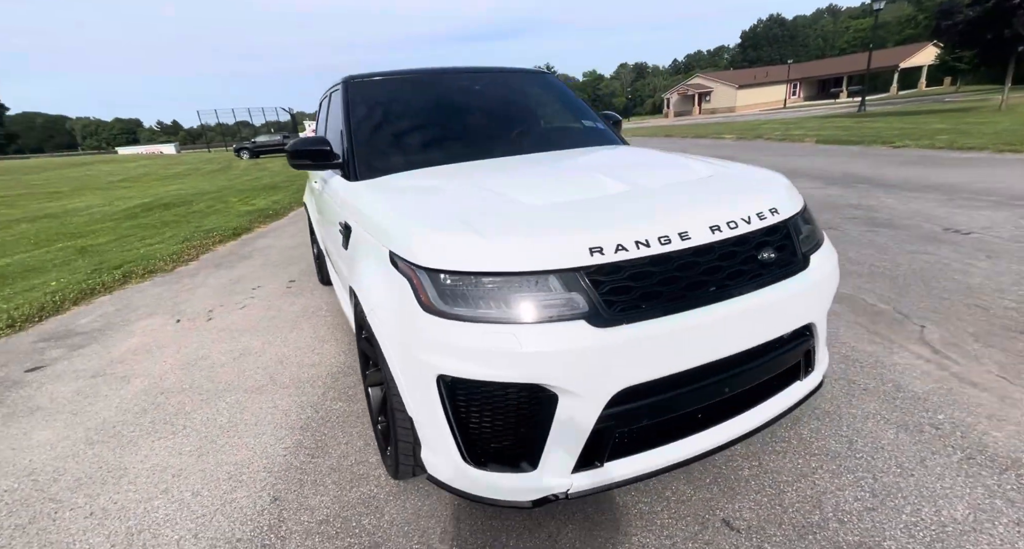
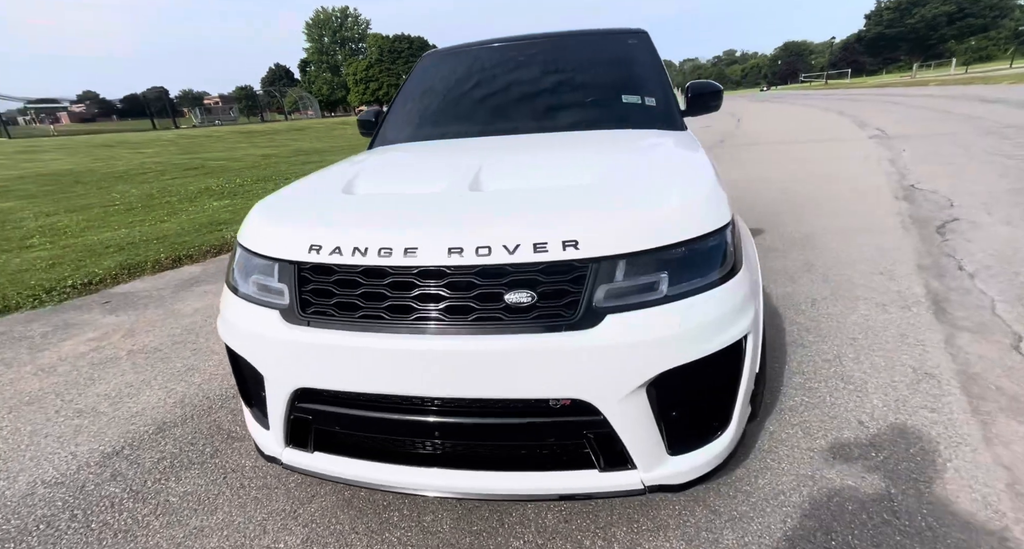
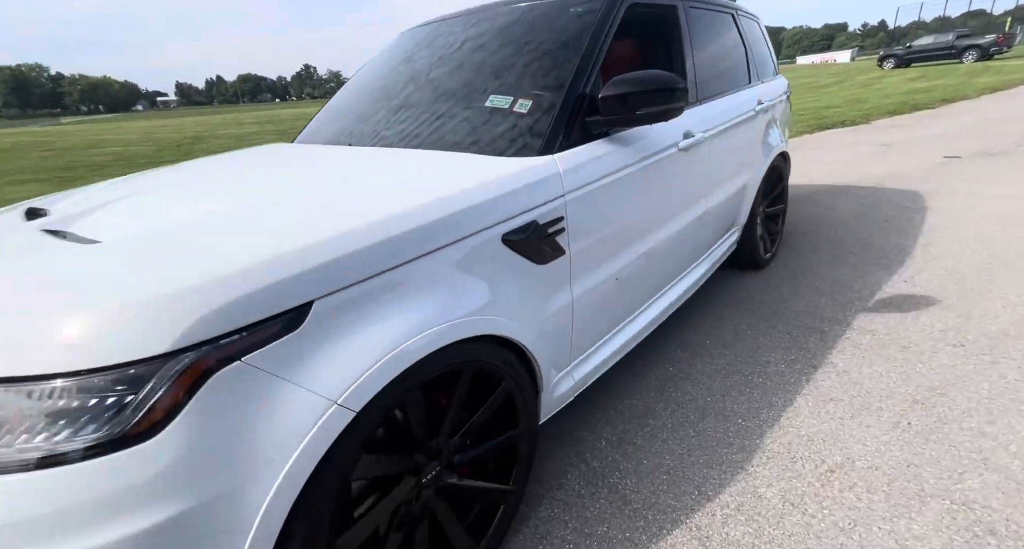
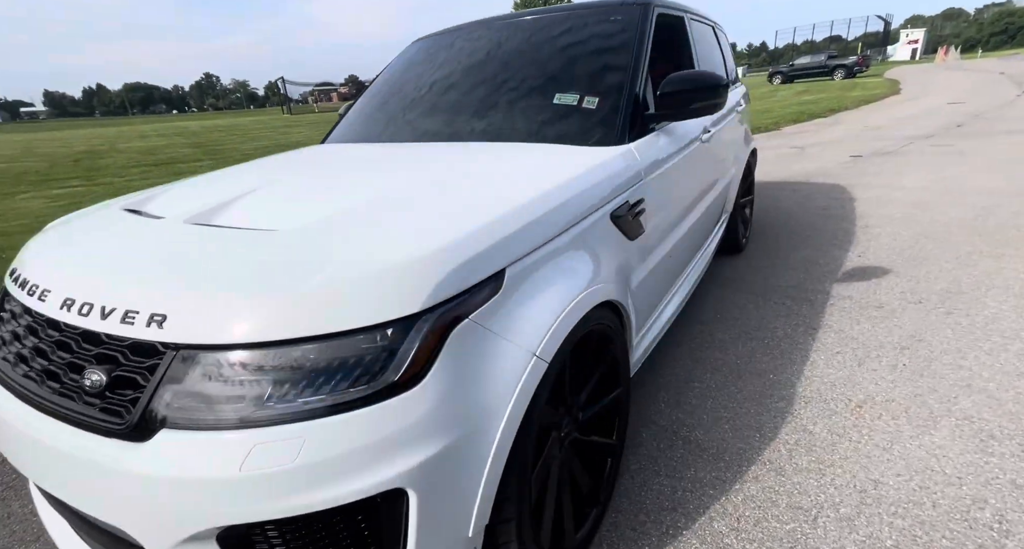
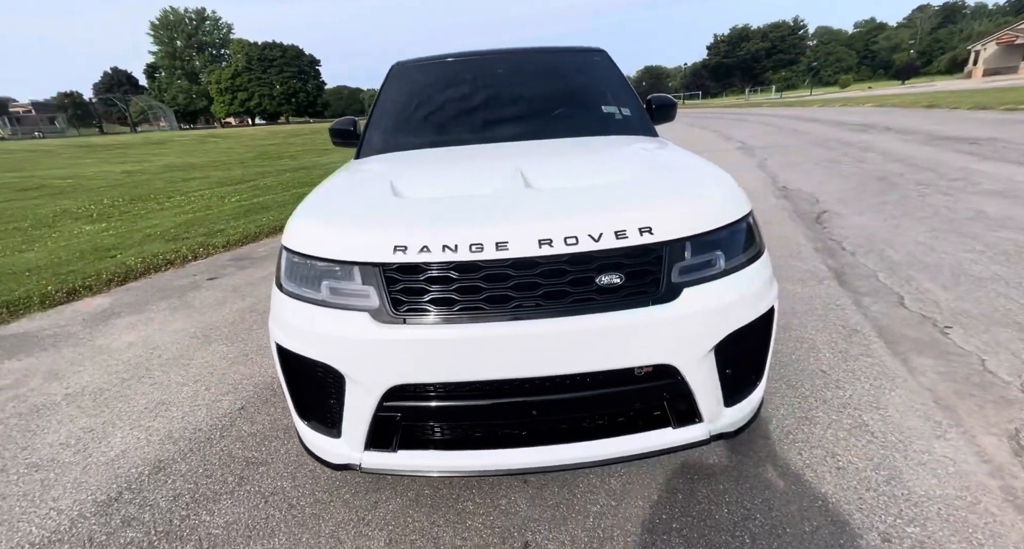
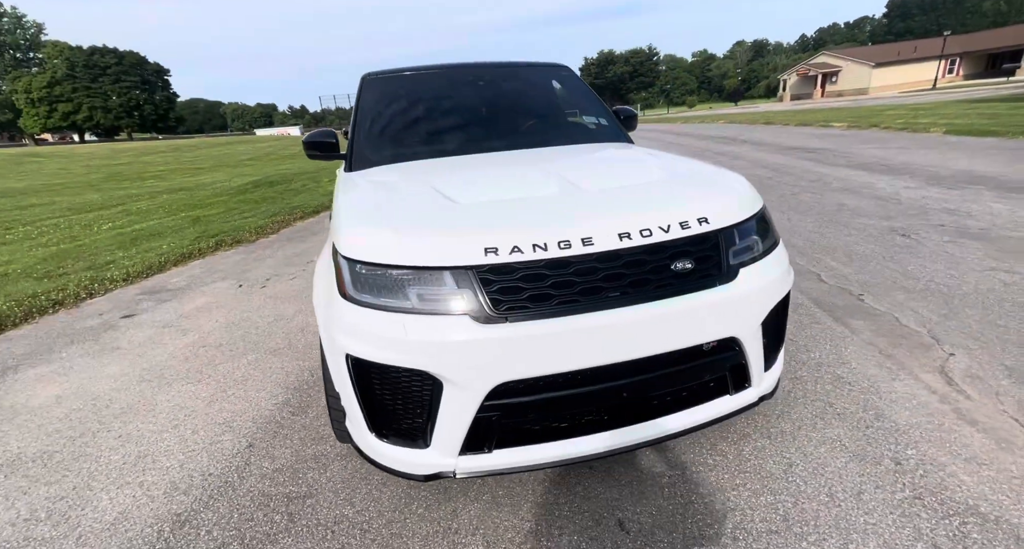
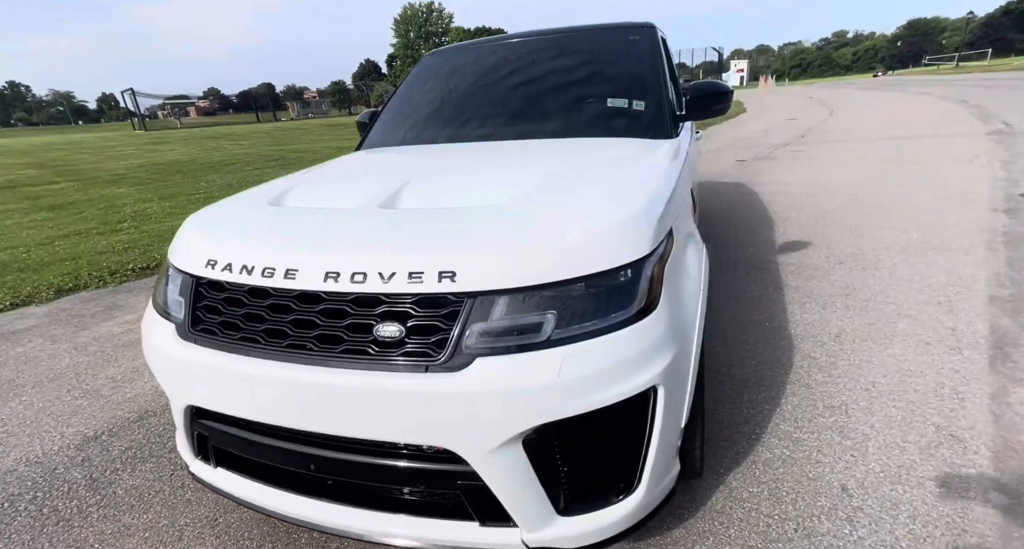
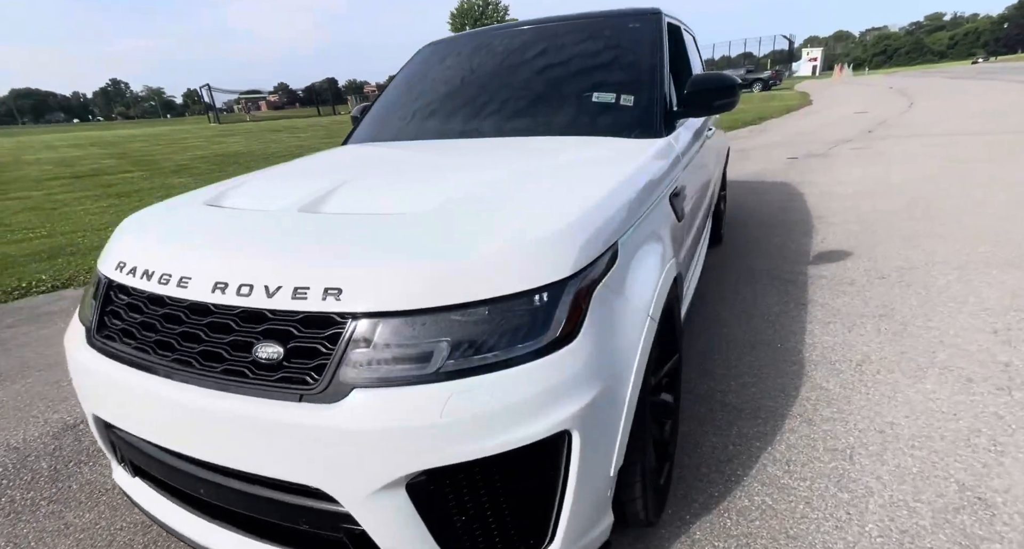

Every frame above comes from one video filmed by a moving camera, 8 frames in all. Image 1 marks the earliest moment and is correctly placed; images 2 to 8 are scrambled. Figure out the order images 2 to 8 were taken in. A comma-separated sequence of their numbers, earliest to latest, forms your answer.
6, 5, 2, 7, 8, 4, 3
